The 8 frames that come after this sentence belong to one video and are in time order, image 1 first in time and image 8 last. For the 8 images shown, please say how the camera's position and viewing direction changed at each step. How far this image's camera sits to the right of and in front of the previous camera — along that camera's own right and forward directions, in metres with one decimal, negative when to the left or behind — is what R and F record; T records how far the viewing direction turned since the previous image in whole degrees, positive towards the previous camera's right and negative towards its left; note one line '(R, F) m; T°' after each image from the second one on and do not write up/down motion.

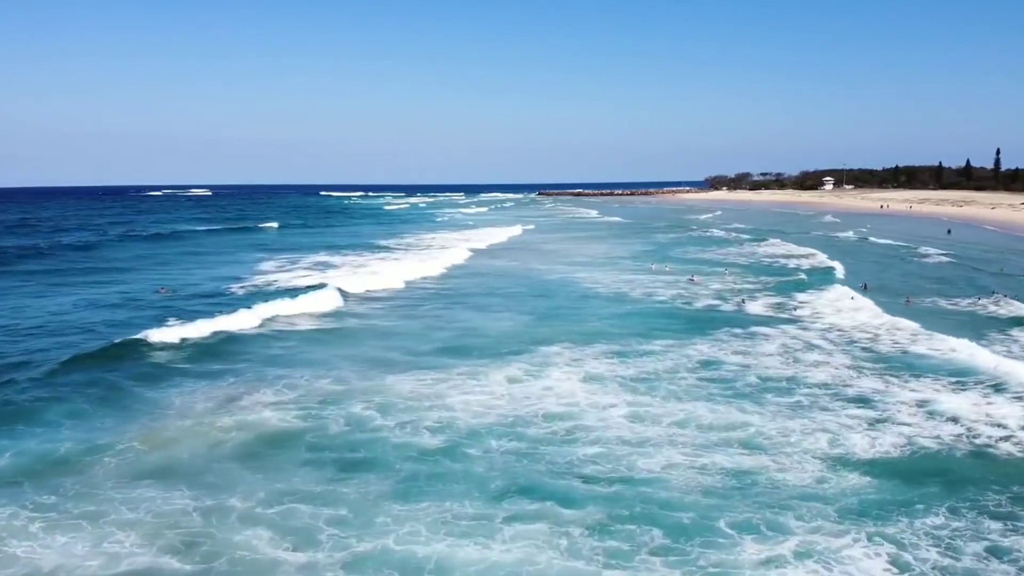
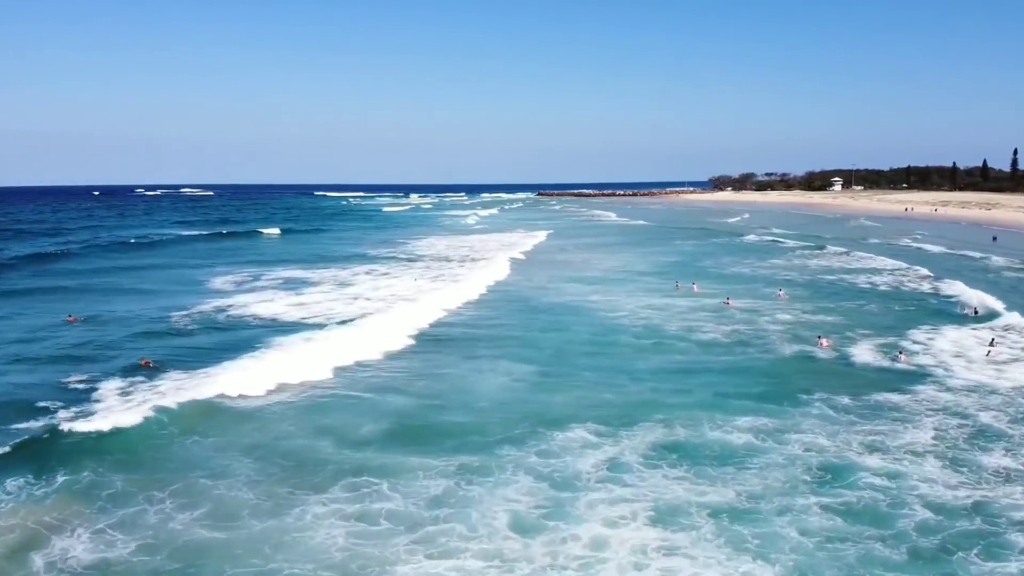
(-0.1, +6.3) m; 0°
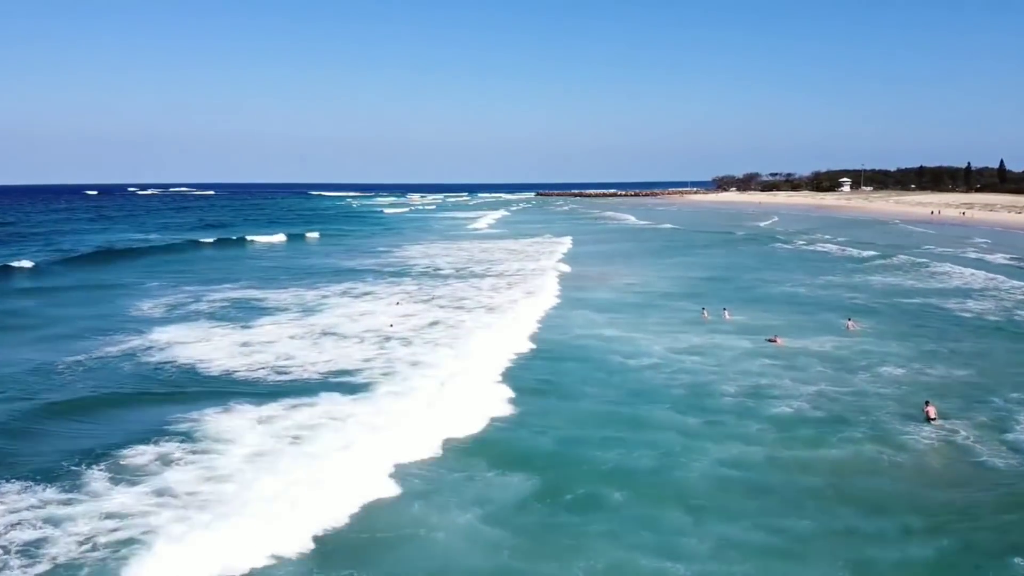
(+0.4, +5.7) m; 0°
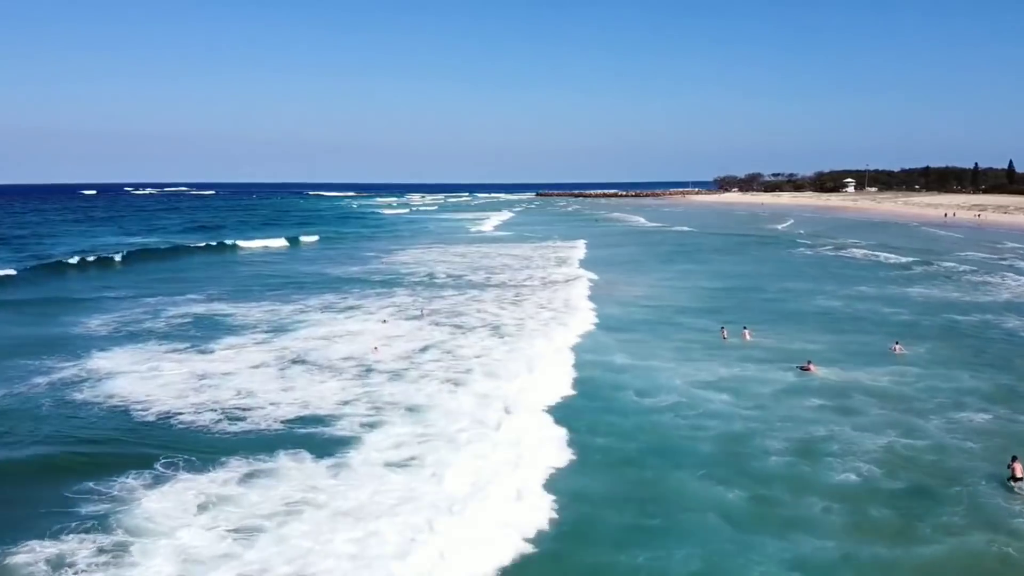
(+0.1, +2.7) m; 0°
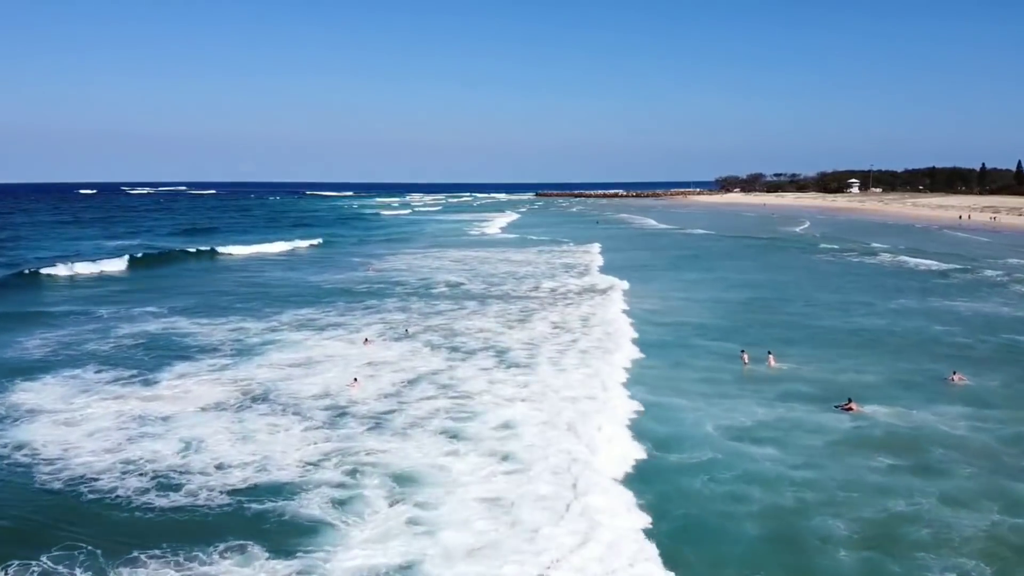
(-0.3, +2.7) m; 0°
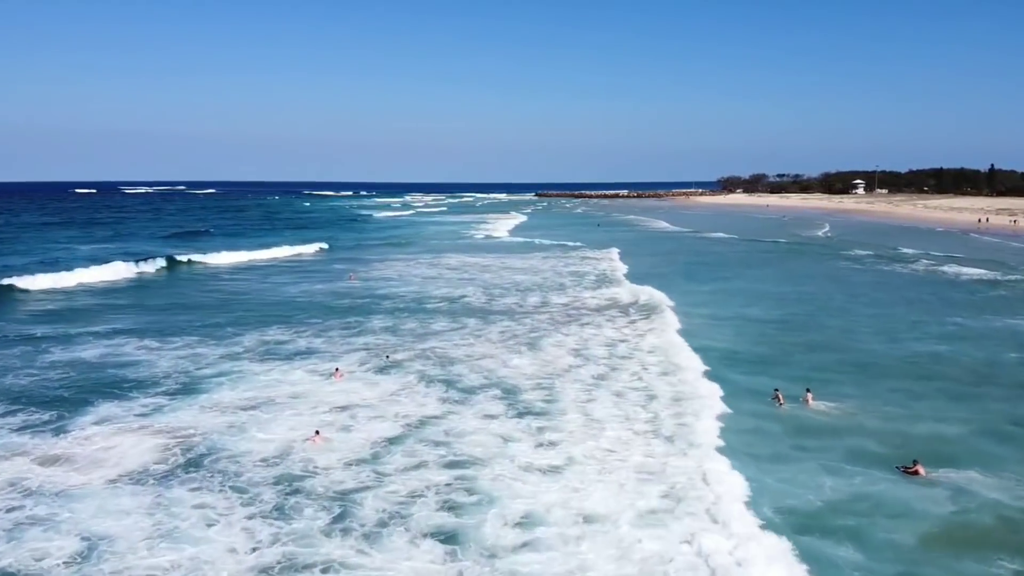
(-0.4, +3.0) m; 0°
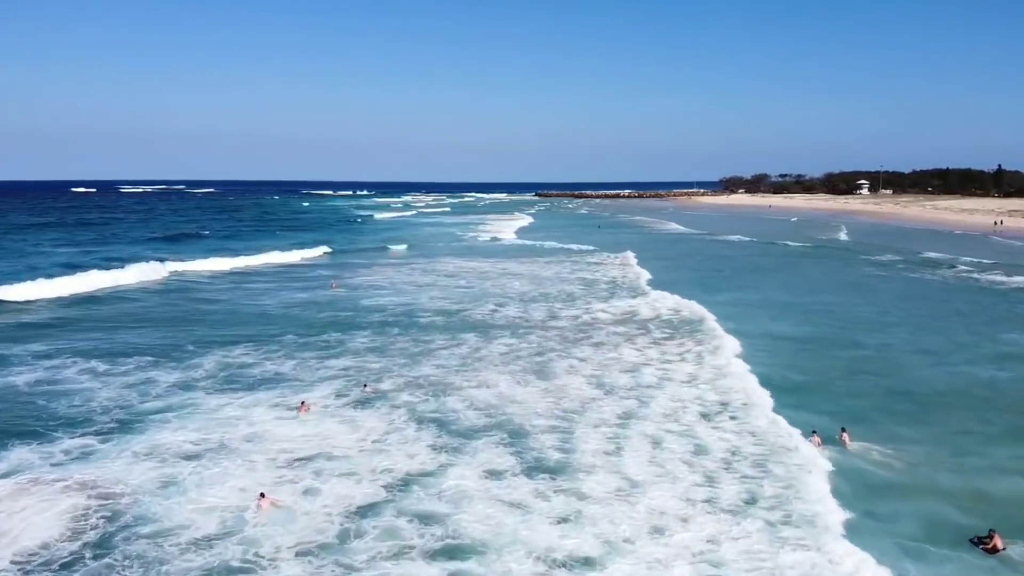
(-0.2, +2.3) m; 0°
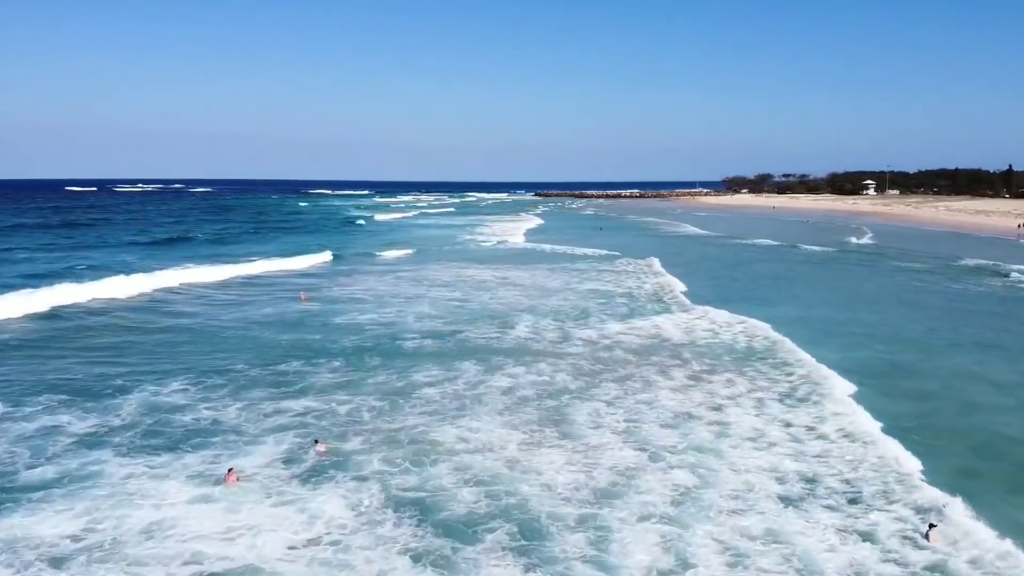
(-0.2, +3.0) m; 0°
